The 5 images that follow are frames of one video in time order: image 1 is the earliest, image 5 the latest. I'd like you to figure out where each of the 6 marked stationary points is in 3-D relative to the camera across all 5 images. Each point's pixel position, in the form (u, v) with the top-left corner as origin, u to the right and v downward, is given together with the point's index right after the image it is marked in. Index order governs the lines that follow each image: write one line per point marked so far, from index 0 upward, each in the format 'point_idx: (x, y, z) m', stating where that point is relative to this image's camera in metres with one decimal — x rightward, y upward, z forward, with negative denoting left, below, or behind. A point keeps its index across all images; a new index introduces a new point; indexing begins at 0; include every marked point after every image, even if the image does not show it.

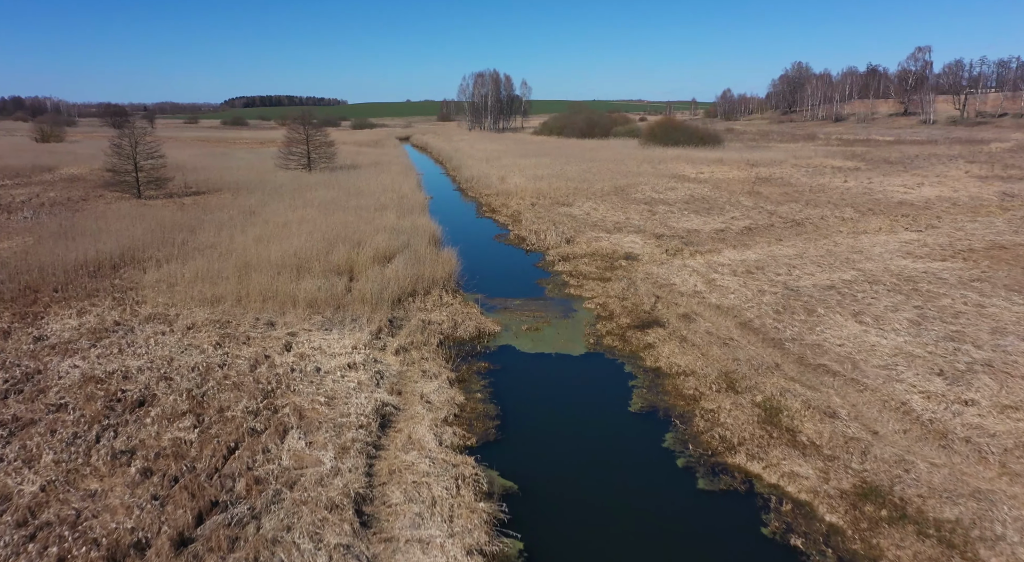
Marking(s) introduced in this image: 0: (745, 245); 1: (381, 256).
0: (+5.4, +0.8, +13.8) m
1: (-2.7, +0.4, +12.0) m
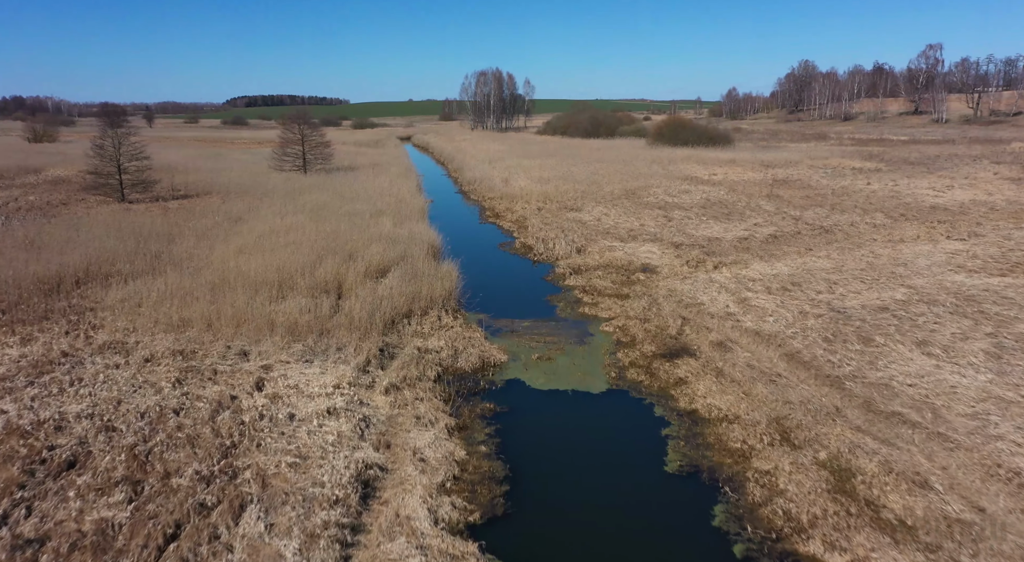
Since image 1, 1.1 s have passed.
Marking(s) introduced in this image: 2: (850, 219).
0: (+5.5, +0.5, +12.6) m
1: (-2.6, +0.1, +10.8) m
2: (+9.1, +1.7, +15.9) m
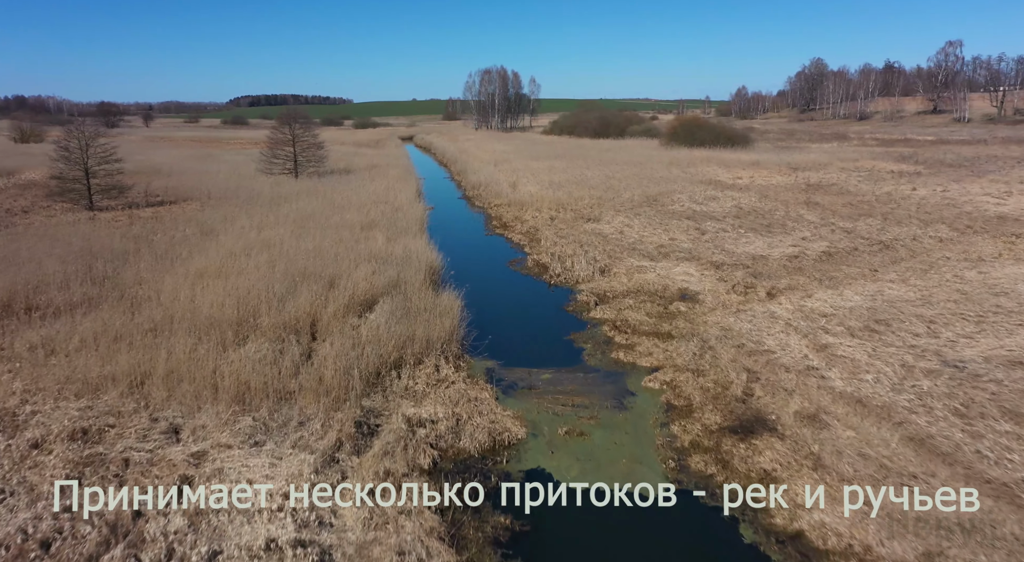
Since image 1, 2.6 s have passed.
0: (+5.8, 0.0, +10.6) m
1: (-2.3, -0.4, +8.8) m
2: (+9.3, +1.2, +13.9) m
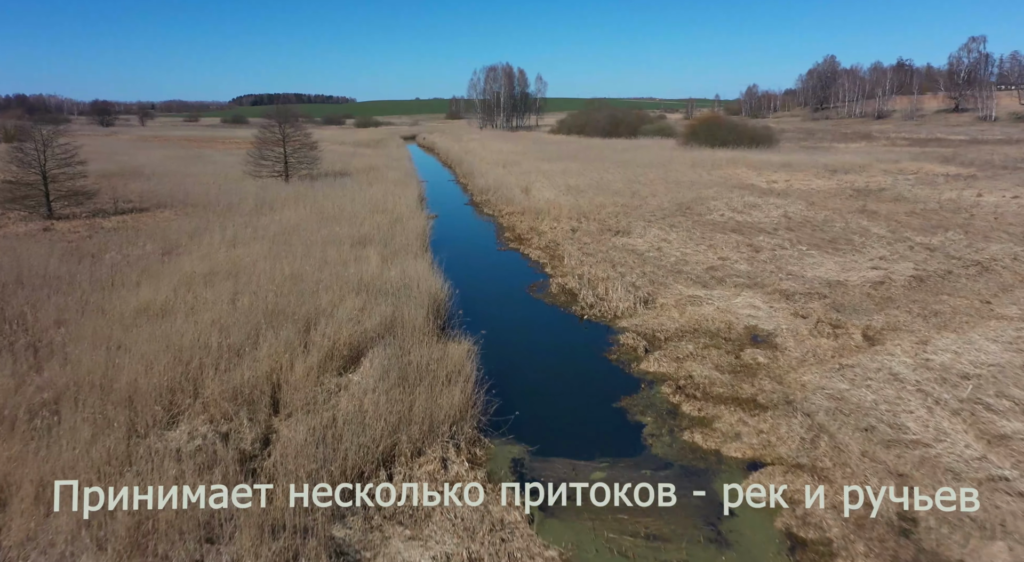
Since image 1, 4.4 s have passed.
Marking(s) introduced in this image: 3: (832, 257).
0: (+6.1, -0.5, +8.4) m
1: (-2.0, -0.9, +6.7) m
2: (+9.7, +0.6, +11.6) m
3: (+6.1, +0.5, +11.3) m
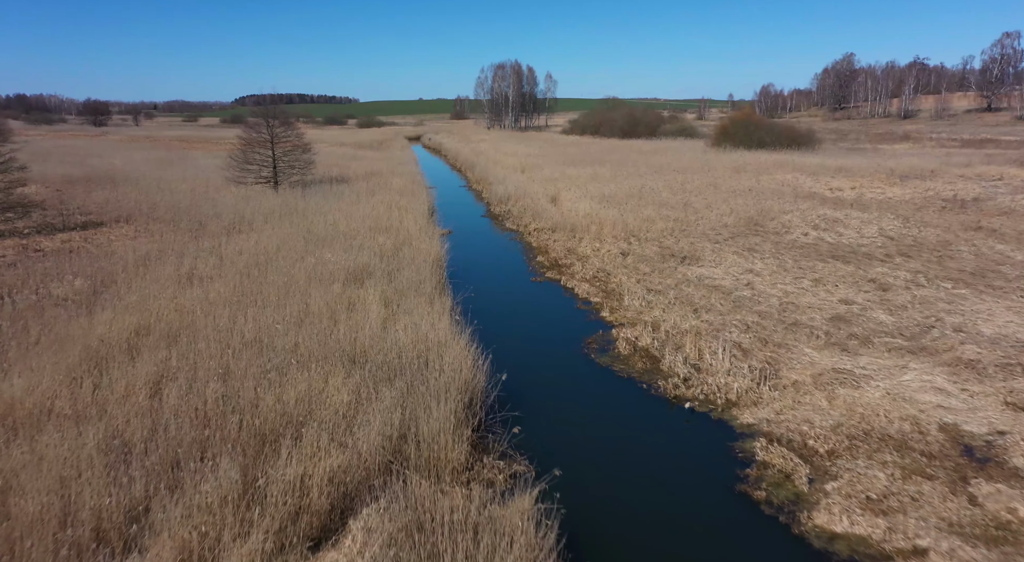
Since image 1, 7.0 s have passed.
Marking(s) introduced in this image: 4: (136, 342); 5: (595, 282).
0: (+6.8, -1.2, +5.4) m
1: (-1.3, -1.6, +3.7) m
2: (+10.4, -0.1, +8.6) m
3: (+6.8, -0.3, +8.3) m
4: (-4.1, -0.6, +6.4) m
5: (+1.4, 0.0, +10.2) m
